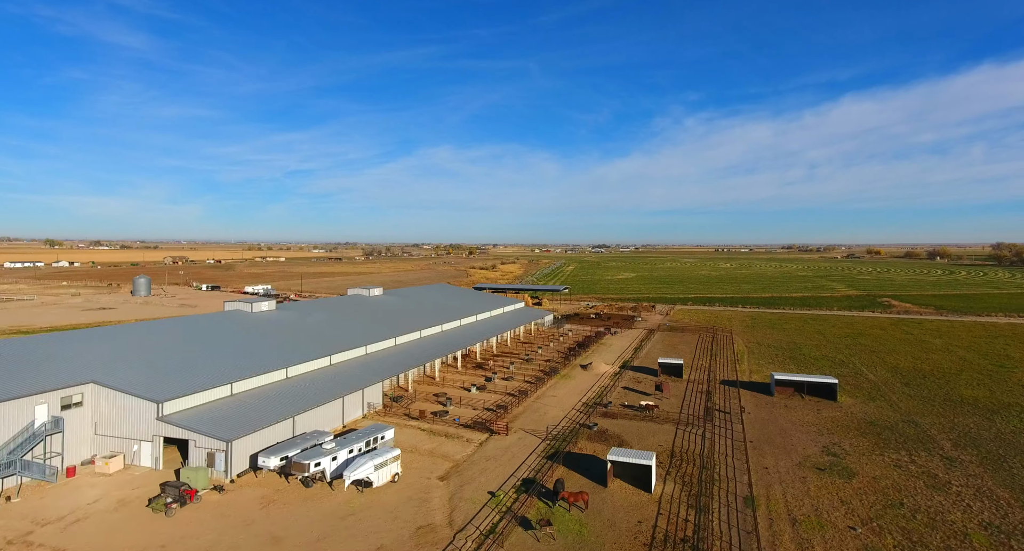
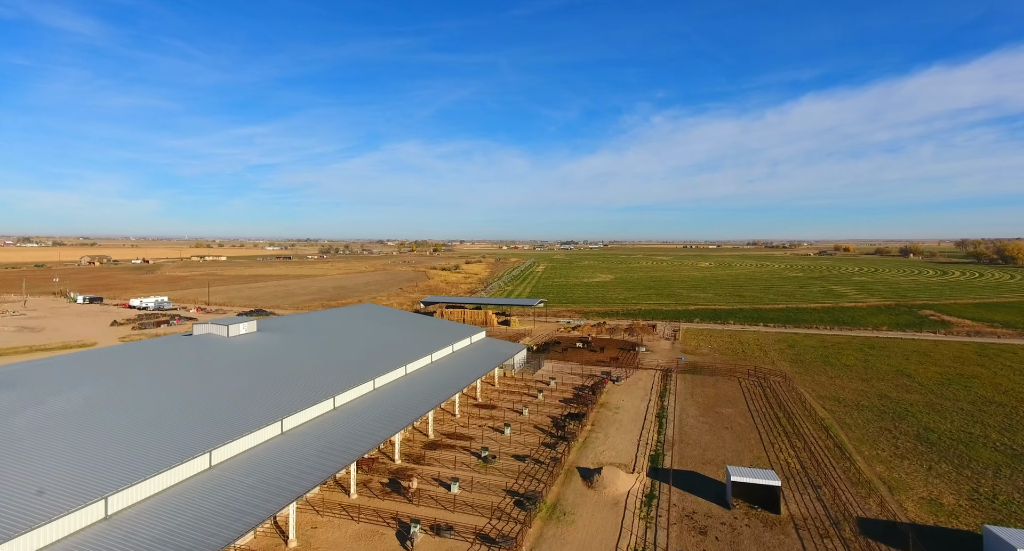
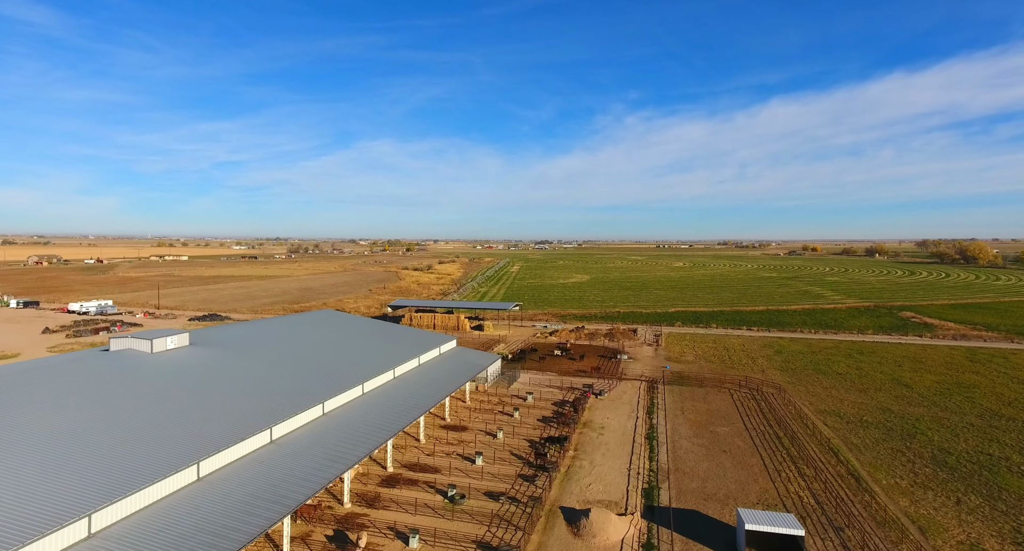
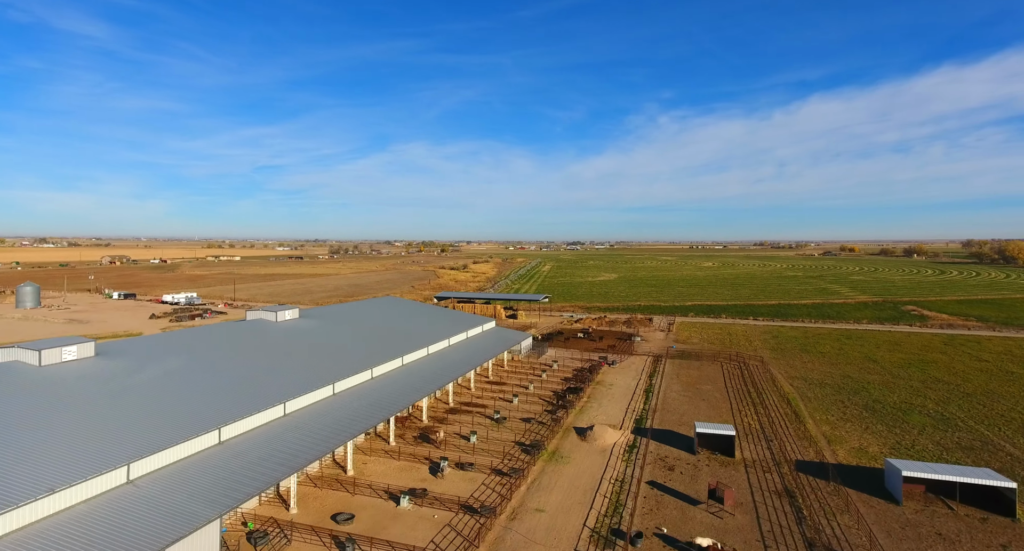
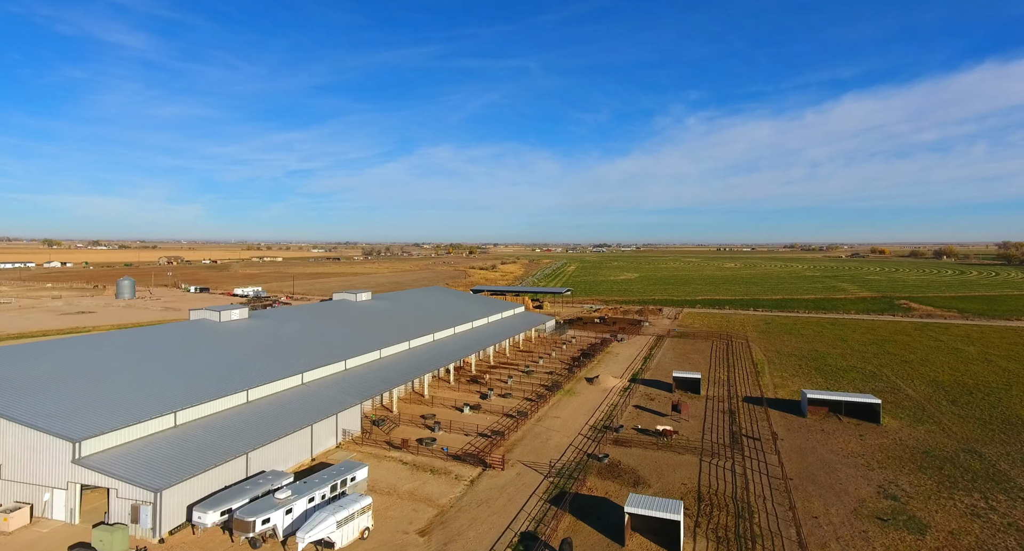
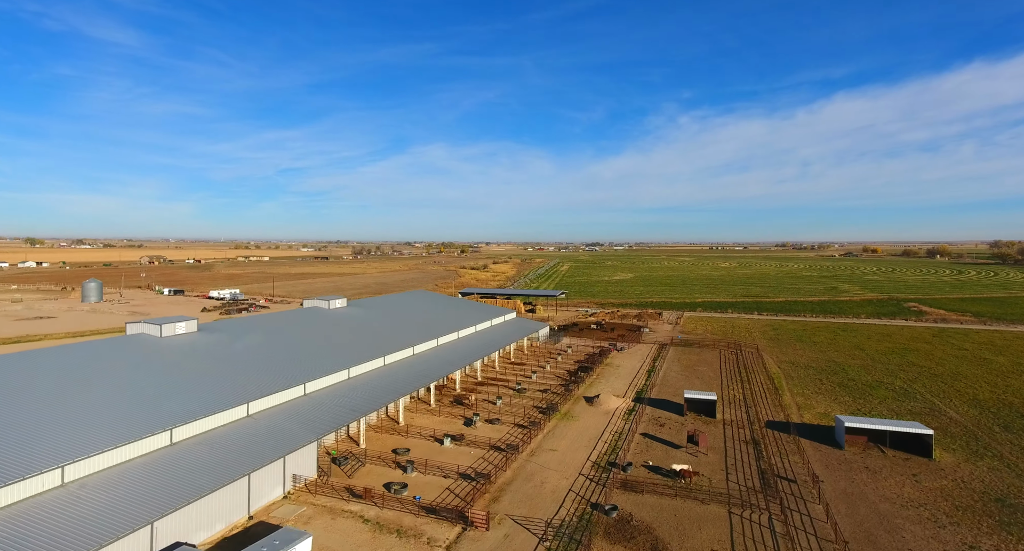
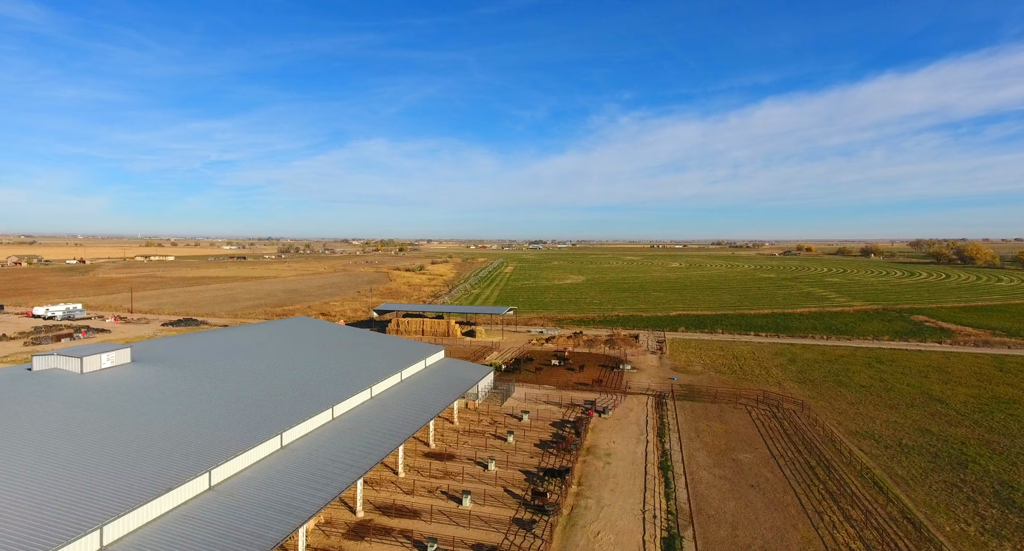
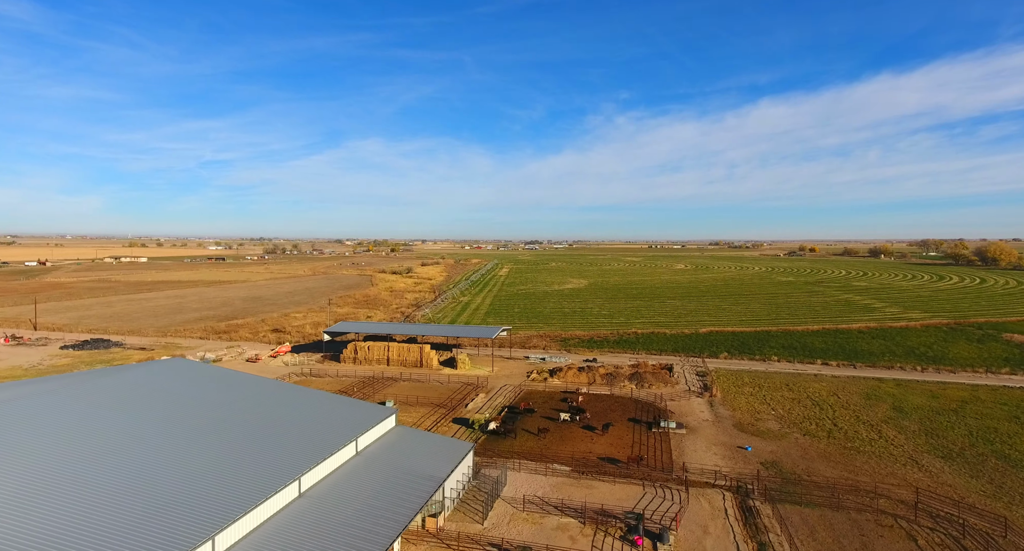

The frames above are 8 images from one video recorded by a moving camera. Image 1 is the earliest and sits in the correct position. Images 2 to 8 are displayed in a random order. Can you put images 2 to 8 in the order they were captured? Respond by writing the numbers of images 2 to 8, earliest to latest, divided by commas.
5, 6, 4, 2, 3, 7, 8
